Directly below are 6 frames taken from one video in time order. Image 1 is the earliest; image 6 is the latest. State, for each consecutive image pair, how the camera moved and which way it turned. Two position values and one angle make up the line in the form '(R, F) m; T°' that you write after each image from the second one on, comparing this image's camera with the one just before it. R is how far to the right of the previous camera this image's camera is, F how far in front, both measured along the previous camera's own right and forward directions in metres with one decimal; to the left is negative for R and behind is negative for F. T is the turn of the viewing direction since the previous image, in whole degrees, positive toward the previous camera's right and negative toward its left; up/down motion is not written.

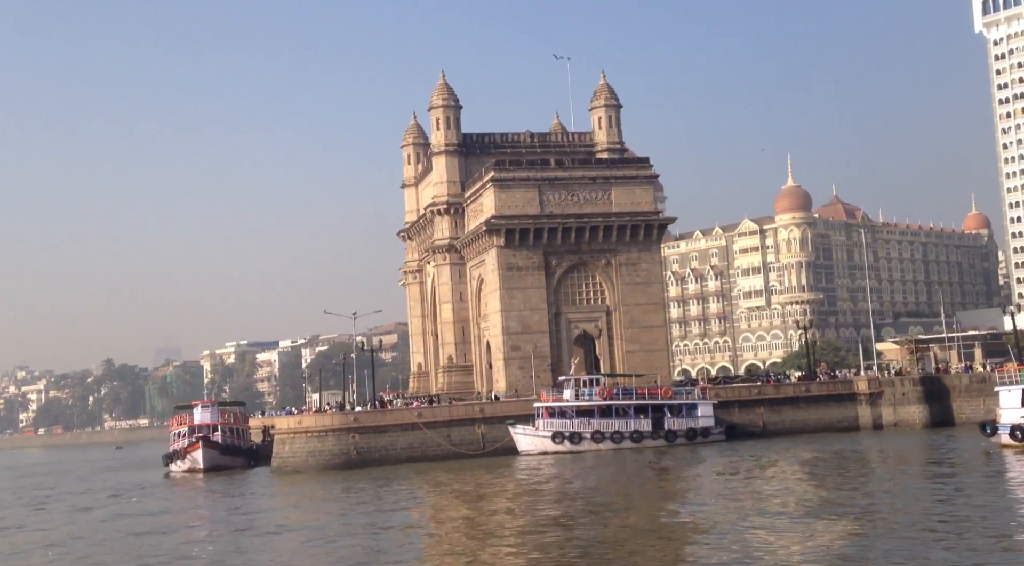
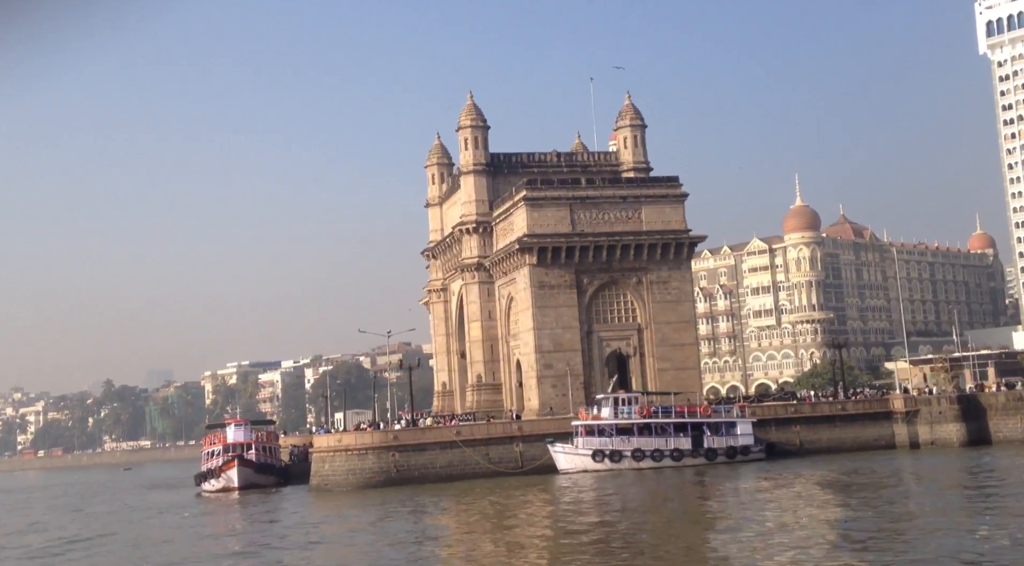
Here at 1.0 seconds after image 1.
(-1.4, -0.1) m; 0°
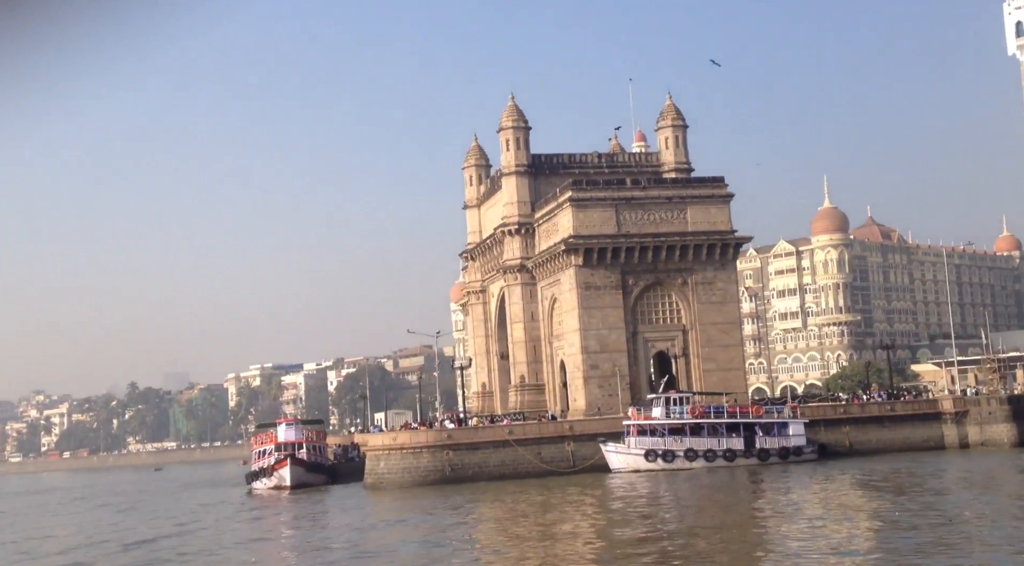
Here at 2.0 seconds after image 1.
(-1.2, -0.4) m; -1°
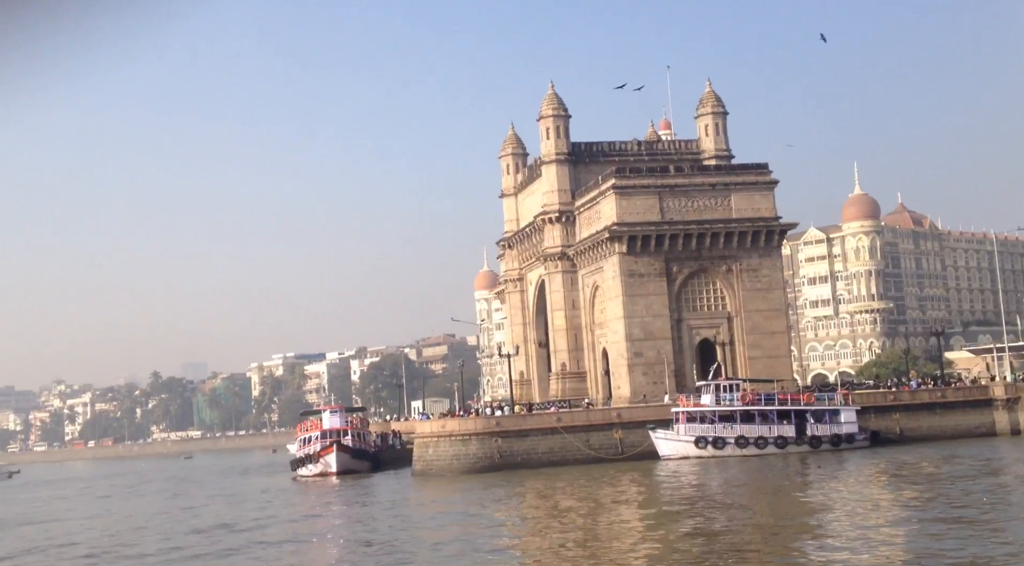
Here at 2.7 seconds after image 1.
(-1.0, +0.2) m; -1°
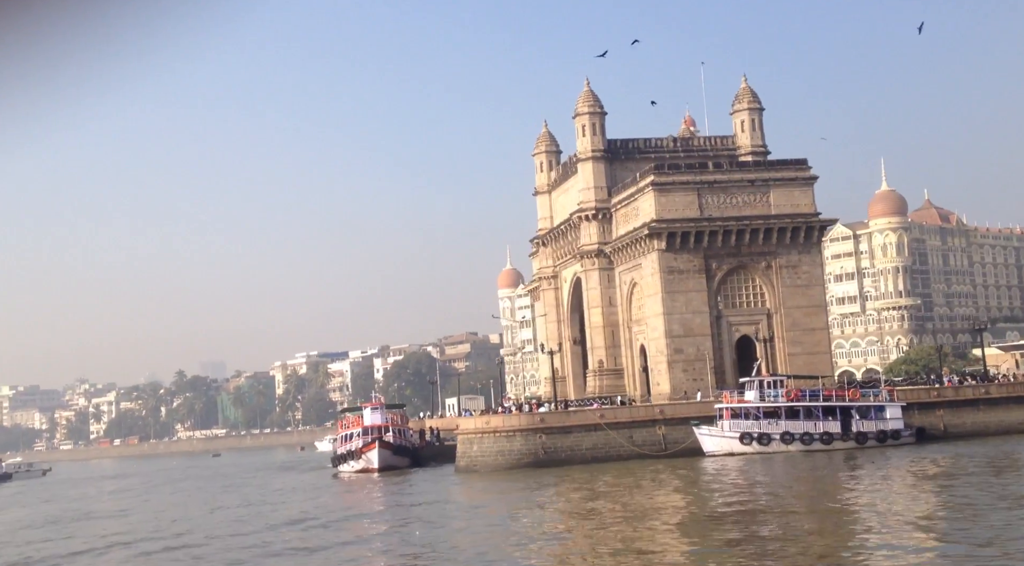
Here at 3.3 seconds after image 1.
(-0.8, -0.1) m; -1°
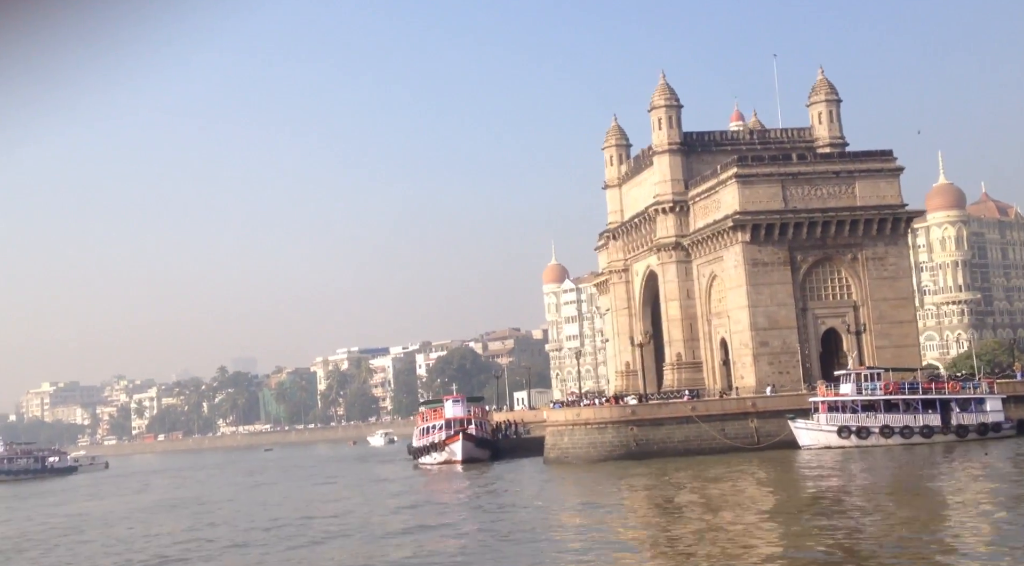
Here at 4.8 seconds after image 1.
(-1.9, +0.4) m; -1°
